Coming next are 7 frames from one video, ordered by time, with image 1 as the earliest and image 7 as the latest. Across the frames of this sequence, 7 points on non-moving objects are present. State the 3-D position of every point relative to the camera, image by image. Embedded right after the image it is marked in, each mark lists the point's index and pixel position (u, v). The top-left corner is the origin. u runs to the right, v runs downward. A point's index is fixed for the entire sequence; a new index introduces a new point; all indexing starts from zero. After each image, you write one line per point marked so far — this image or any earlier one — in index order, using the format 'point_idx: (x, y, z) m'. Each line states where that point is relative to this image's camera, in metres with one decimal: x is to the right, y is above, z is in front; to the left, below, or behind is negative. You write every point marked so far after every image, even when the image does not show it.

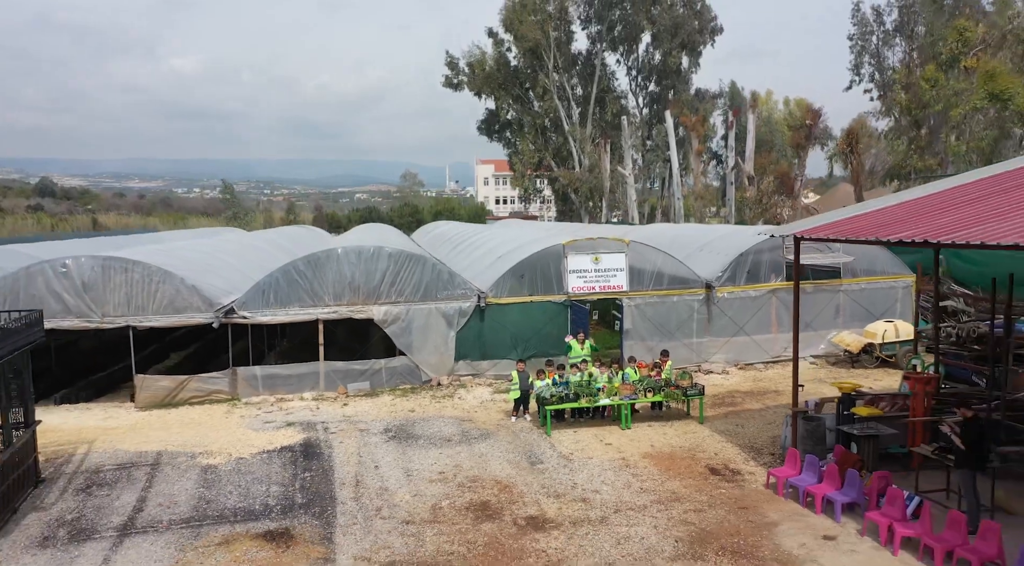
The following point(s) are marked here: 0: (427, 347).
0: (-1.3, -1.0, +11.8) m
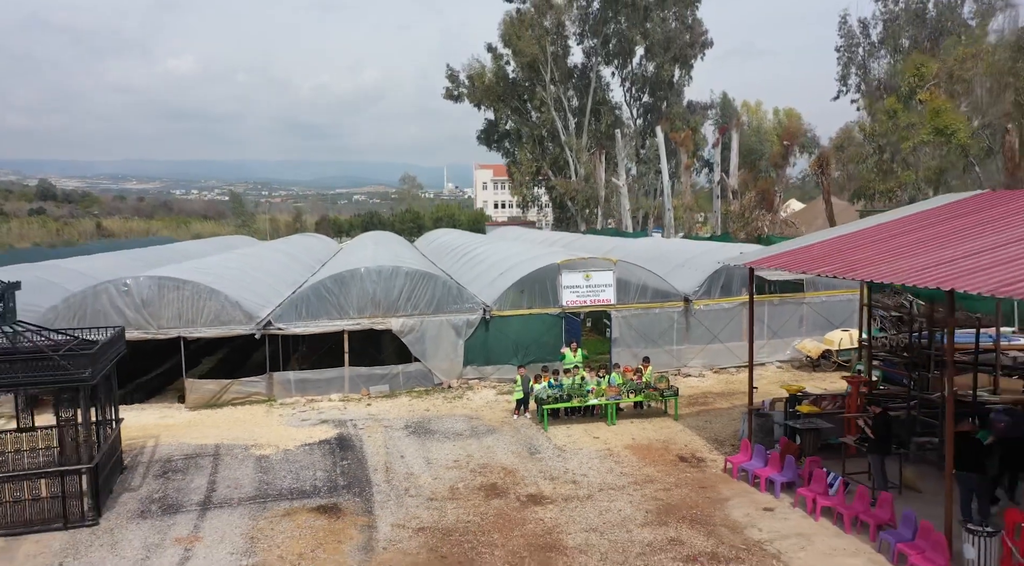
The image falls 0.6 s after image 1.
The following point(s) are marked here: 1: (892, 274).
0: (-1.2, -1.2, +13.5) m
1: (+3.4, +0.1, +7.4) m
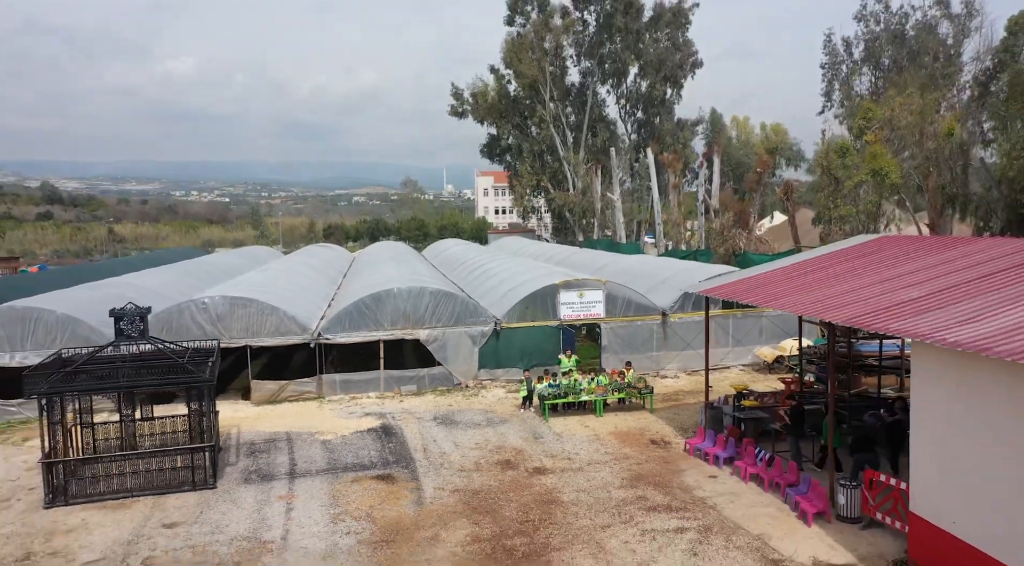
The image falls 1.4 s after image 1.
0: (-1.1, -1.6, +16.3) m
1: (+3.5, -0.3, +10.2) m
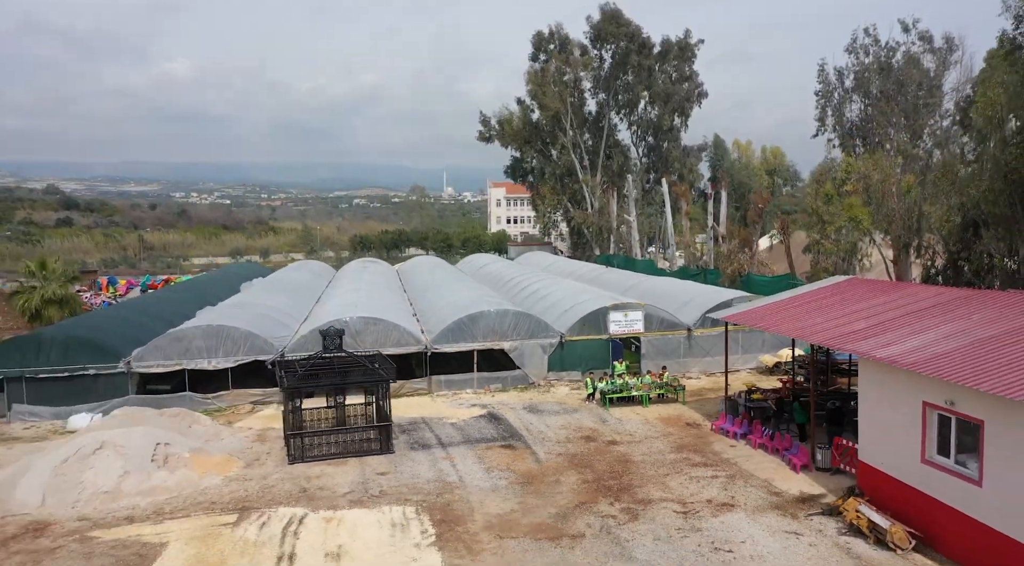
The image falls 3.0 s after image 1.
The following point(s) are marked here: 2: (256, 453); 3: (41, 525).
0: (+0.5, -2.2, +21.3) m
1: (+5.2, -0.9, +15.2) m
2: (-5.2, -3.4, +16.0) m
3: (-7.2, -3.7, +12.3) m
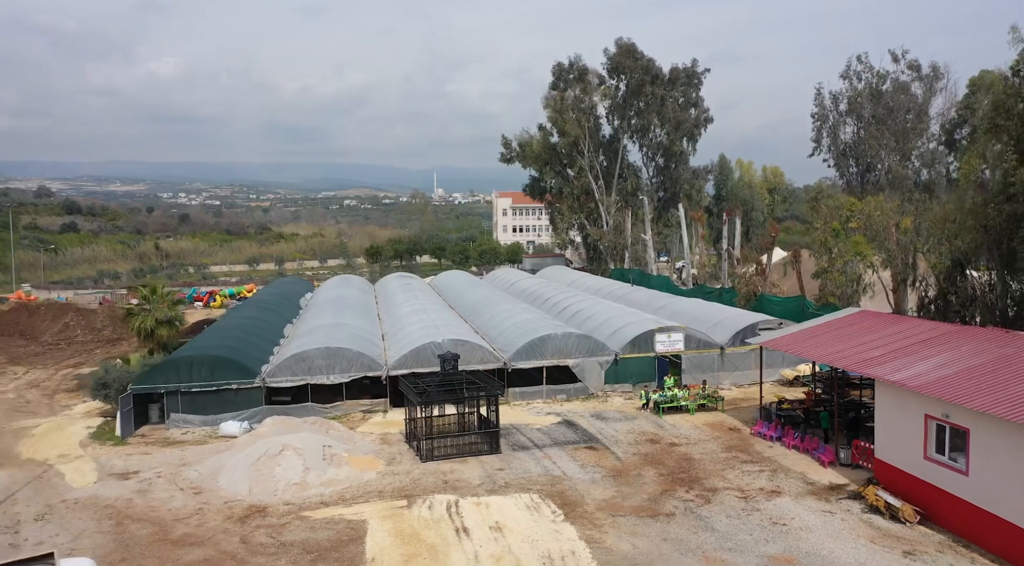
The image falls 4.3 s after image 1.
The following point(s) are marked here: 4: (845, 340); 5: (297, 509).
0: (+2.5, -3.0, +25.3) m
1: (+7.3, -1.7, +19.3) m
2: (-3.1, -4.2, +19.8) m
3: (-5.1, -4.6, +16.1) m
4: (+8.3, -1.4, +19.8) m
5: (-4.3, -4.6, +16.0) m
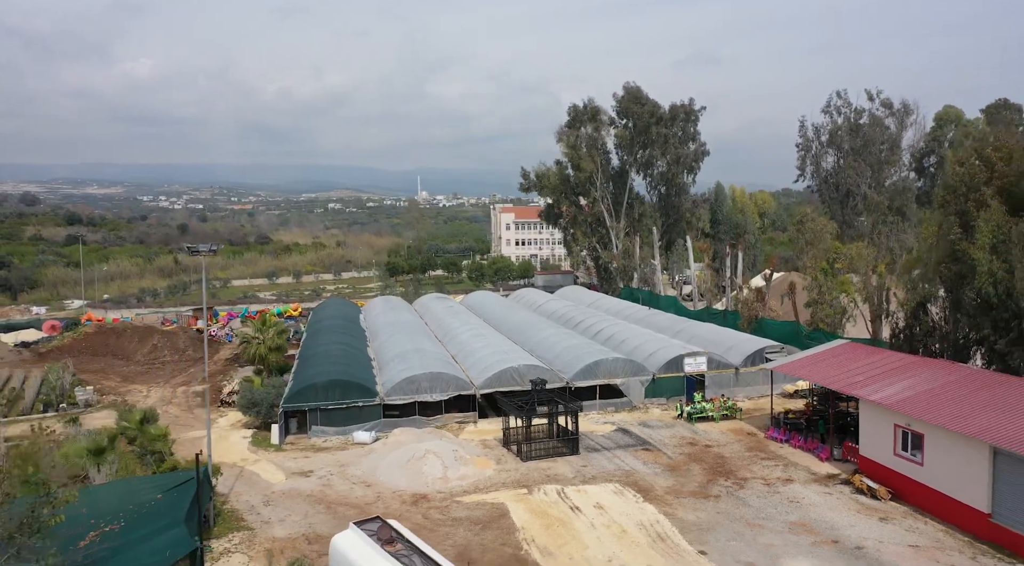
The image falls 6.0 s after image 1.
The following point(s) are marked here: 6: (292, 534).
0: (+4.9, -4.4, +31.7) m
1: (+9.8, -3.1, +25.8) m
2: (-0.6, -5.7, +26.1) m
3: (-2.5, -6.0, +22.4) m
4: (+10.8, -2.8, +26.3) m
5: (-1.7, -6.0, +22.3) m
6: (-5.5, -6.3, +19.8) m
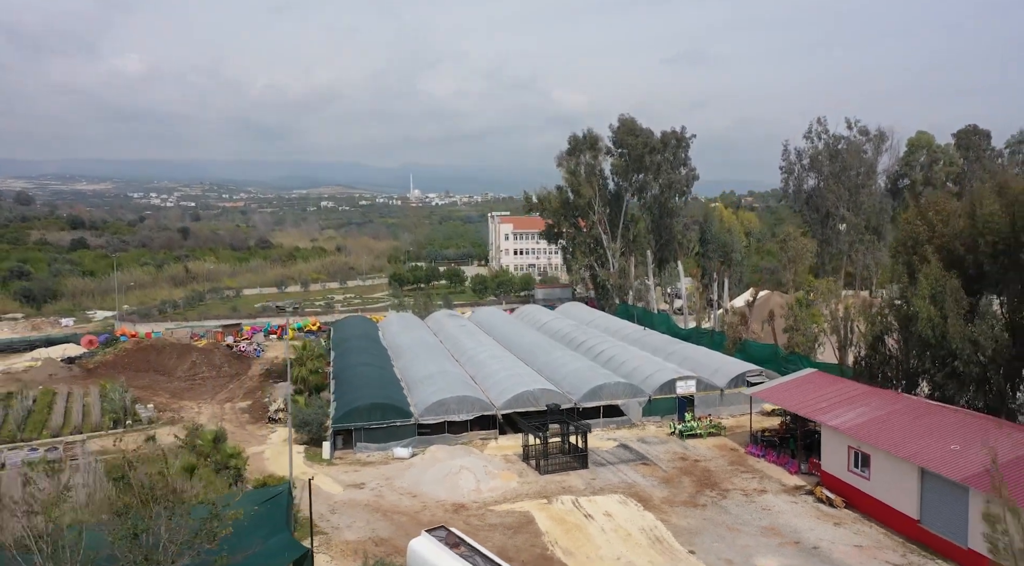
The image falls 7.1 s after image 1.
0: (+5.5, -6.0, +36.4) m
1: (+10.5, -4.7, +30.6) m
2: (+0.1, -7.2, +30.8) m
3: (-1.7, -7.6, +27.1) m
4: (+11.5, -4.3, +31.2) m
5: (-1.0, -7.6, +27.0) m
6: (-4.7, -7.9, +24.5) m
